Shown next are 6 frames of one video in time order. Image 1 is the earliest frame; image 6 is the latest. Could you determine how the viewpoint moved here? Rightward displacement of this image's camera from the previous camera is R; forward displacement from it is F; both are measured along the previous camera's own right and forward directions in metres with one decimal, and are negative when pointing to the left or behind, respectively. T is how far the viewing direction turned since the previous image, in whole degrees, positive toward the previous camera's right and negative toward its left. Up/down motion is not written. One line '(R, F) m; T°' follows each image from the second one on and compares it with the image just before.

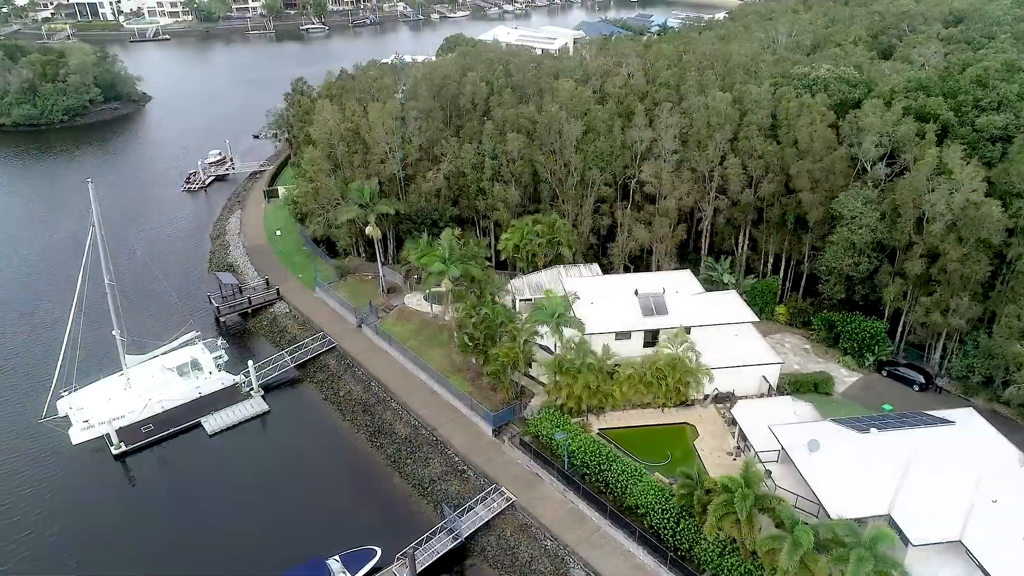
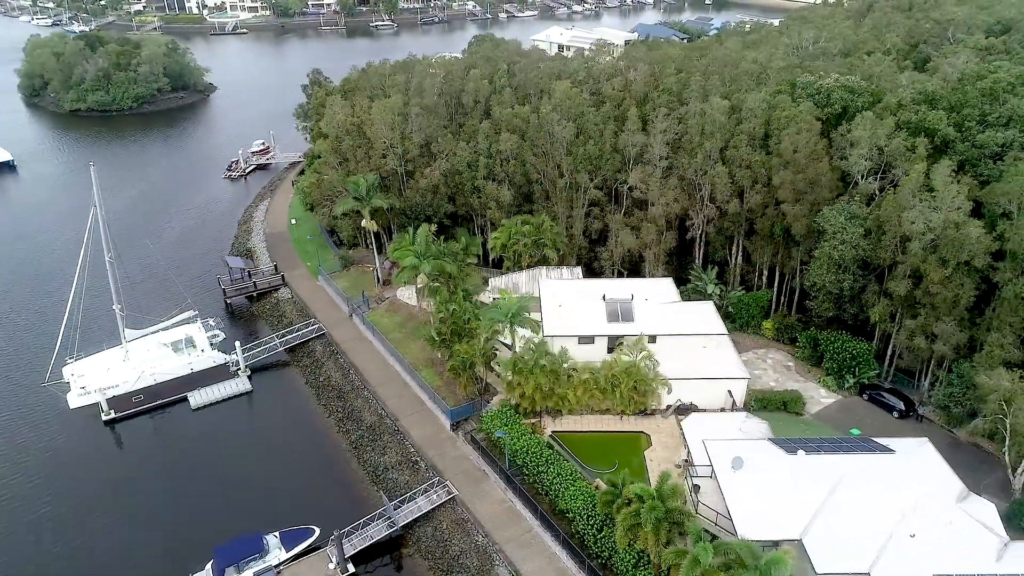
(+4.6, 0.0) m; -6°
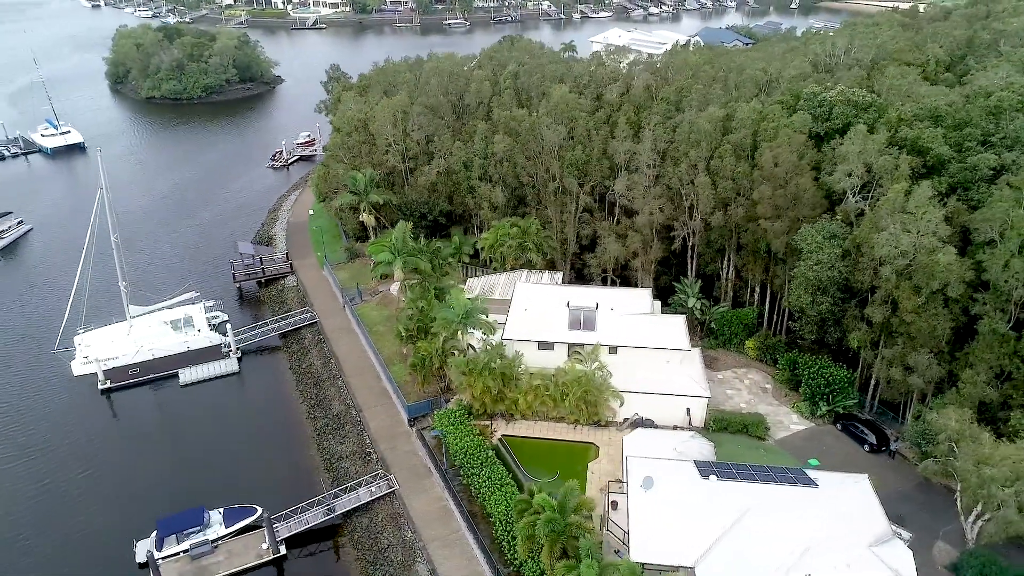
(+5.0, +0.3) m; -6°
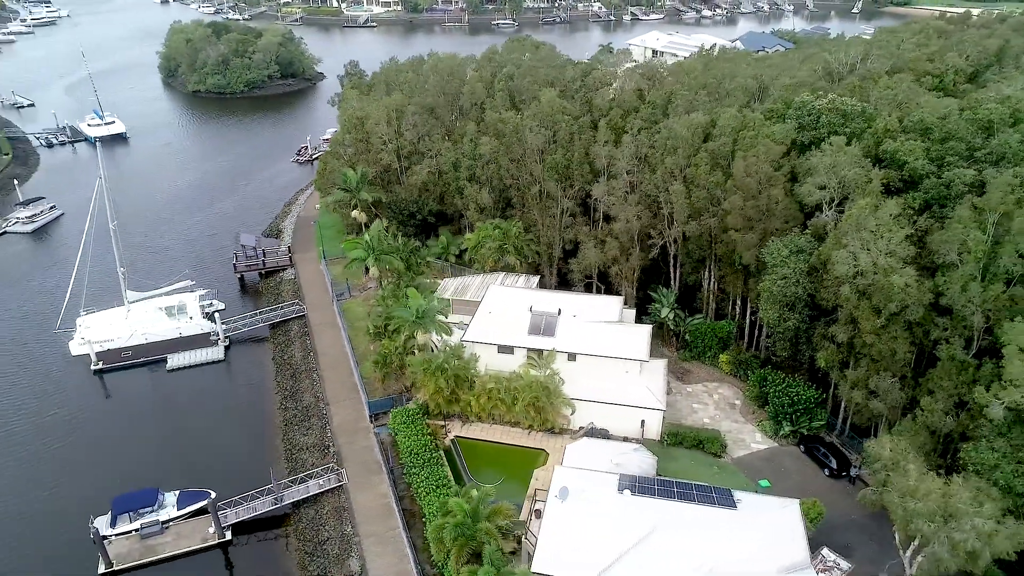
(+4.0, +0.2) m; -5°
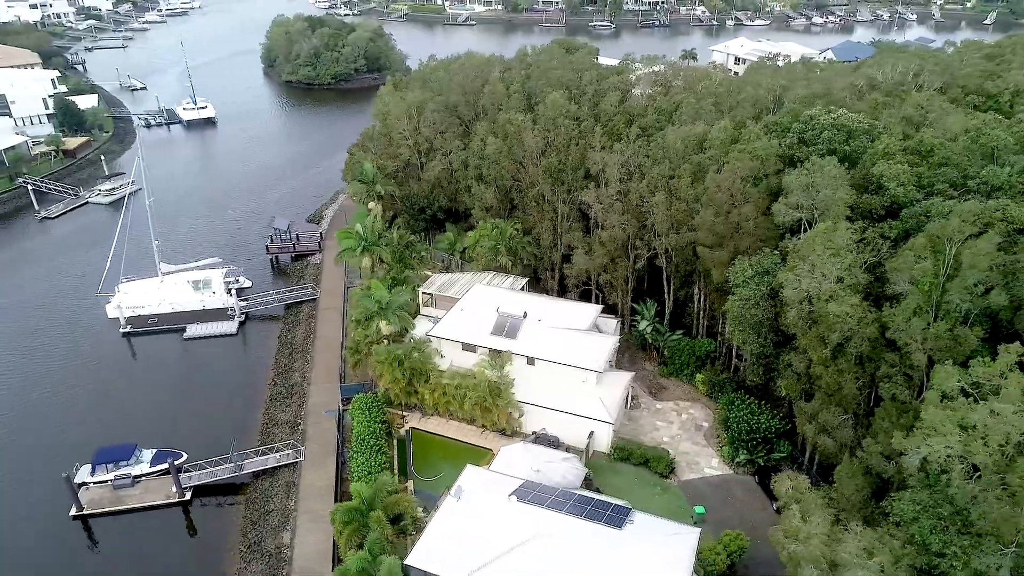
(+5.8, +0.2) m; -8°
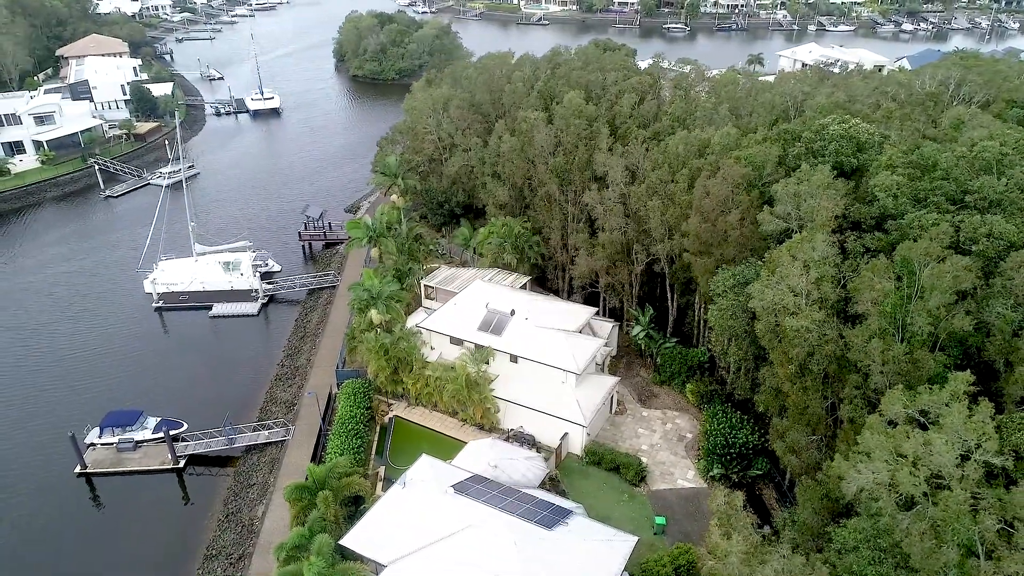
(+3.7, 0.0) m; -6°
